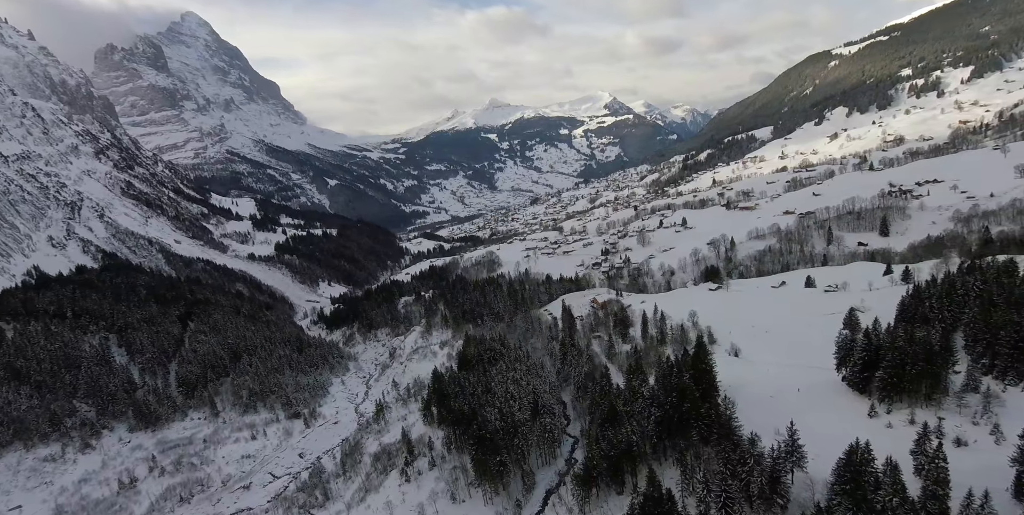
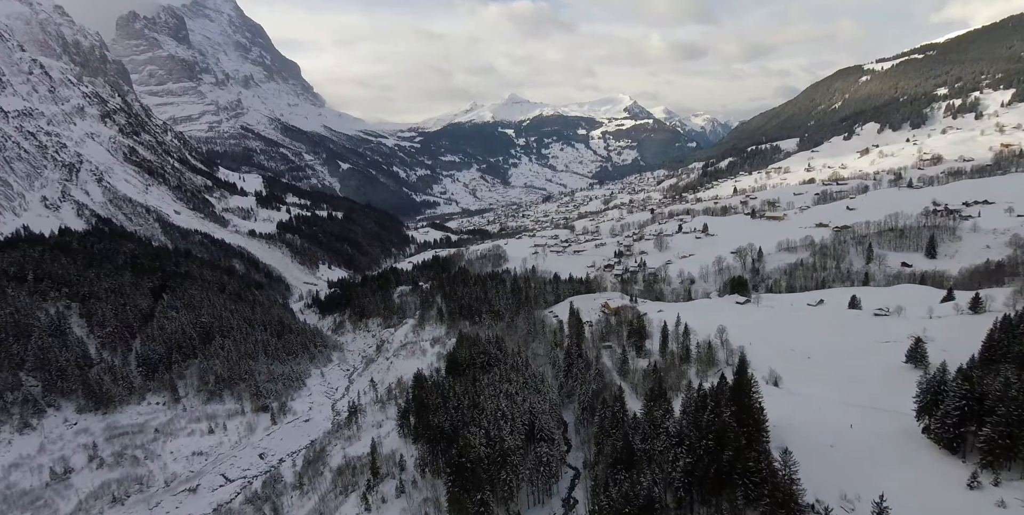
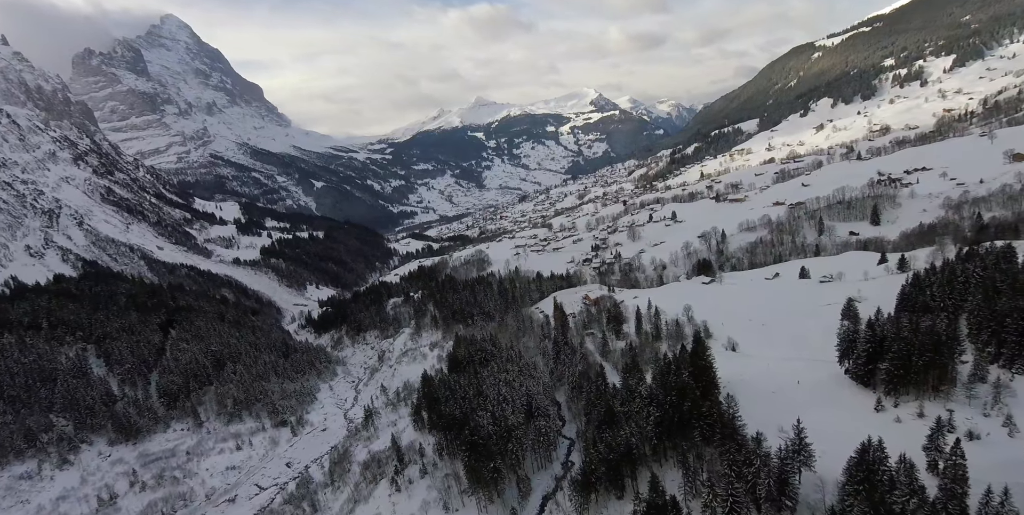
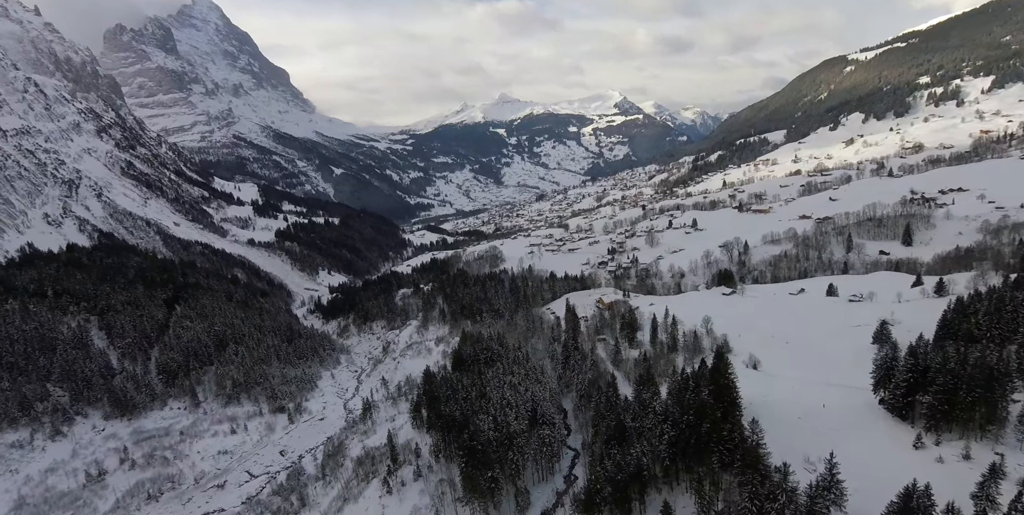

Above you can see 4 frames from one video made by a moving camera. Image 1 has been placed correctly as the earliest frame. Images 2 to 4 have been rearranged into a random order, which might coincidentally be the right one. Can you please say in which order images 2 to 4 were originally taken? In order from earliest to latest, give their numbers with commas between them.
3, 4, 2
